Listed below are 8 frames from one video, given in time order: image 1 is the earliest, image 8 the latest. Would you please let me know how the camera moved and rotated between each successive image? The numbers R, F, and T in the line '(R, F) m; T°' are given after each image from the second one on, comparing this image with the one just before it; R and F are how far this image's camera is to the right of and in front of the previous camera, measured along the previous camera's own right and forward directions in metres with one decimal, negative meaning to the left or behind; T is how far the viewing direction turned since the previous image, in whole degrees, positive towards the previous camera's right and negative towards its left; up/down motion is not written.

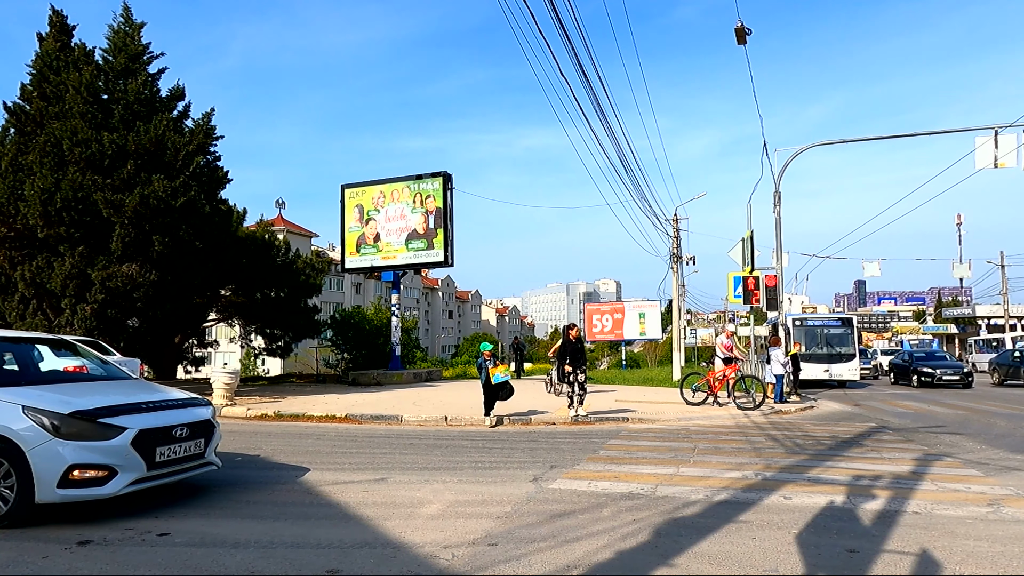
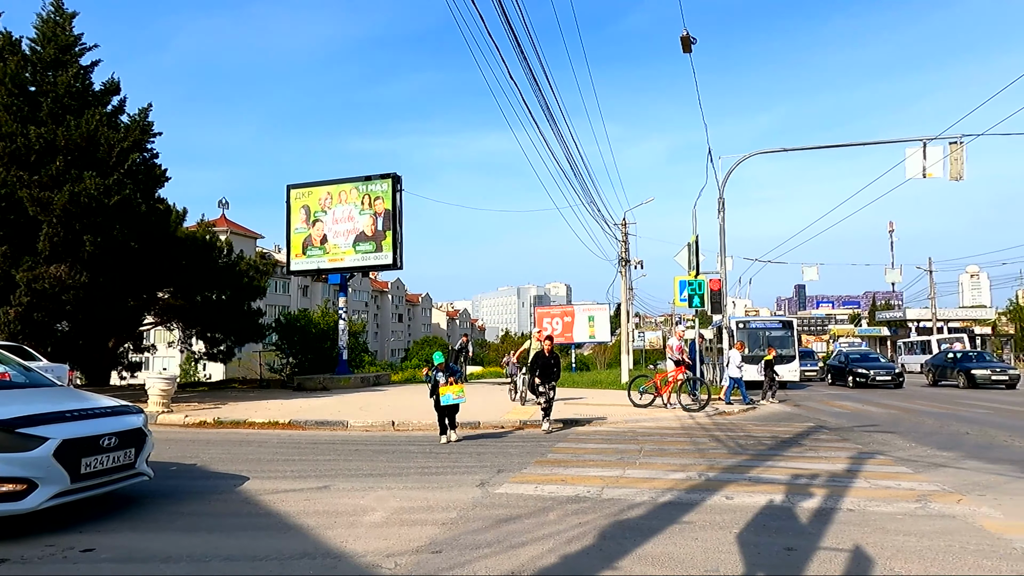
(0.0, 0.0) m; +4°
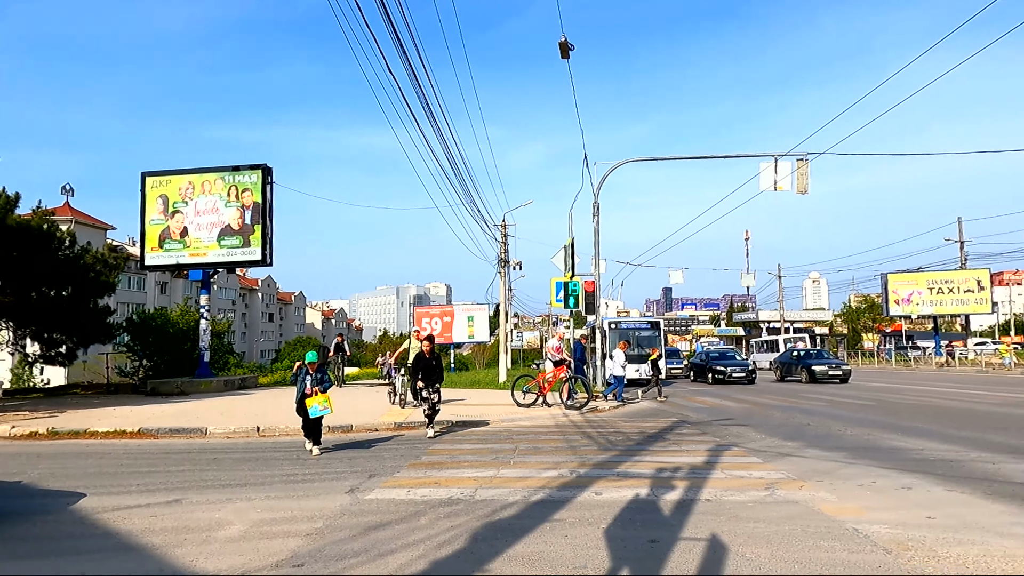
(+0.1, +0.1) m; +10°
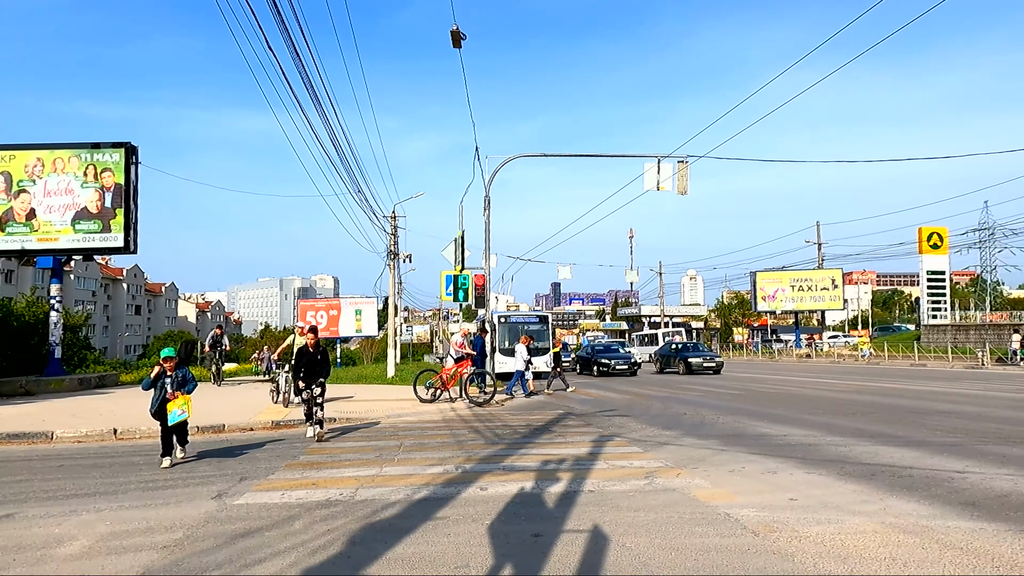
(+0.1, +0.2) m; +9°
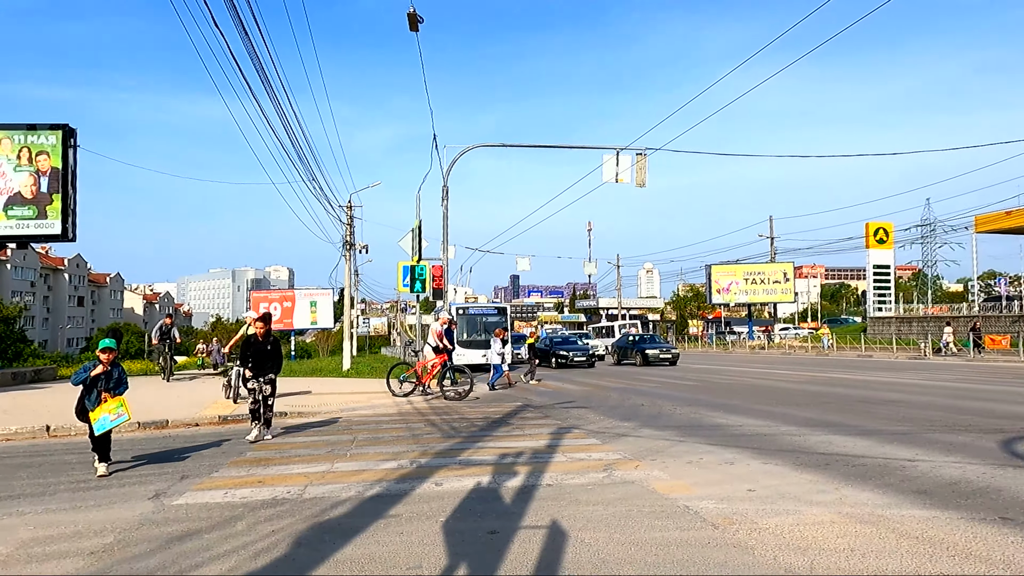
(0.0, +0.2) m; +4°
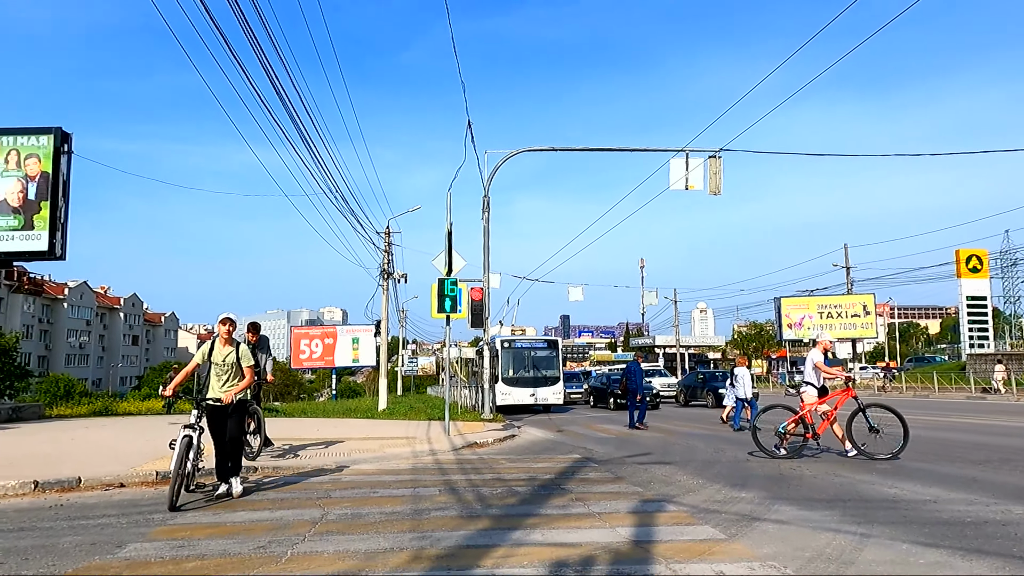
(-0.1, +3.8) m; -4°
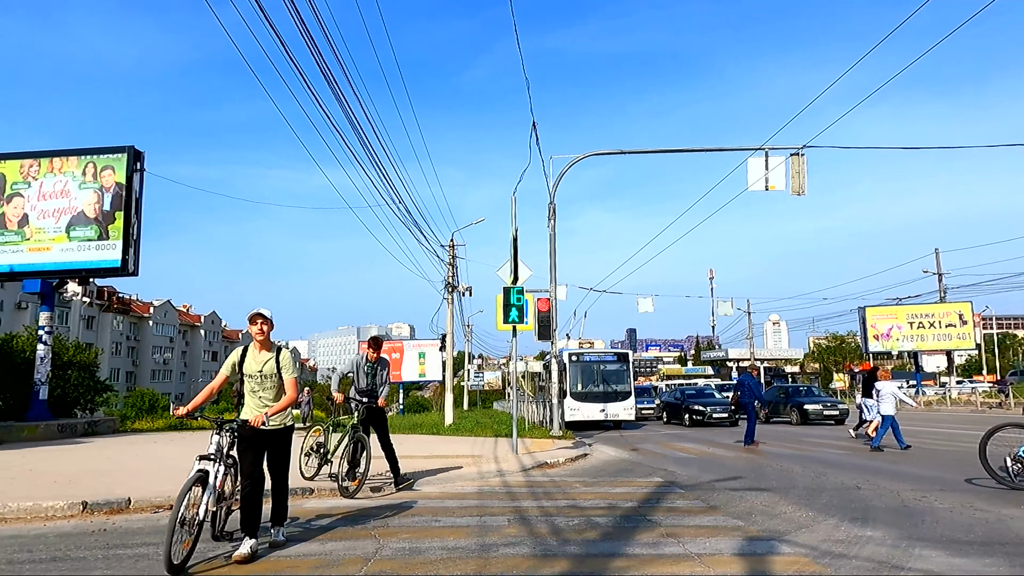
(-0.1, +0.9) m; -6°
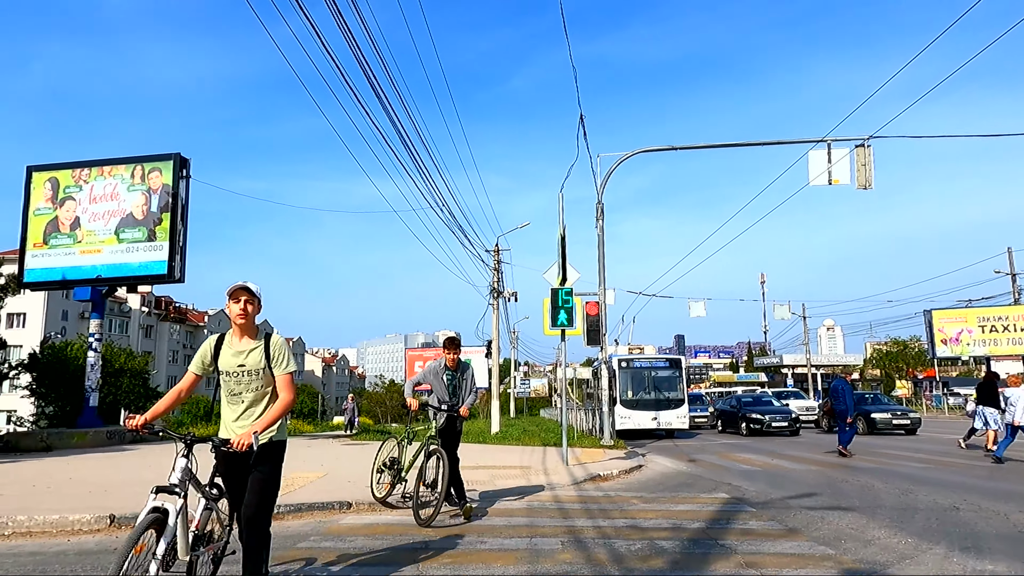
(-0.1, +0.7) m; -4°
